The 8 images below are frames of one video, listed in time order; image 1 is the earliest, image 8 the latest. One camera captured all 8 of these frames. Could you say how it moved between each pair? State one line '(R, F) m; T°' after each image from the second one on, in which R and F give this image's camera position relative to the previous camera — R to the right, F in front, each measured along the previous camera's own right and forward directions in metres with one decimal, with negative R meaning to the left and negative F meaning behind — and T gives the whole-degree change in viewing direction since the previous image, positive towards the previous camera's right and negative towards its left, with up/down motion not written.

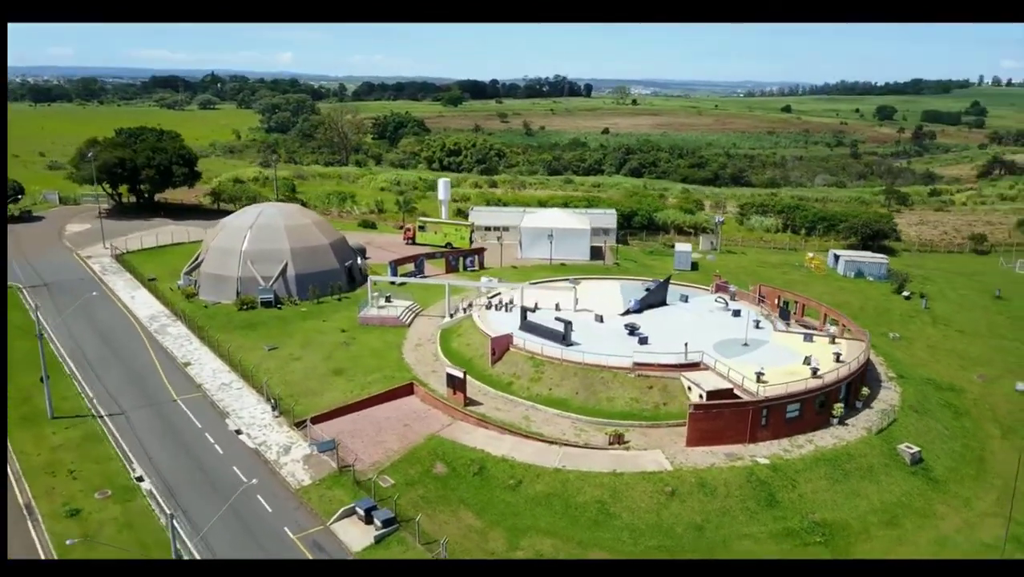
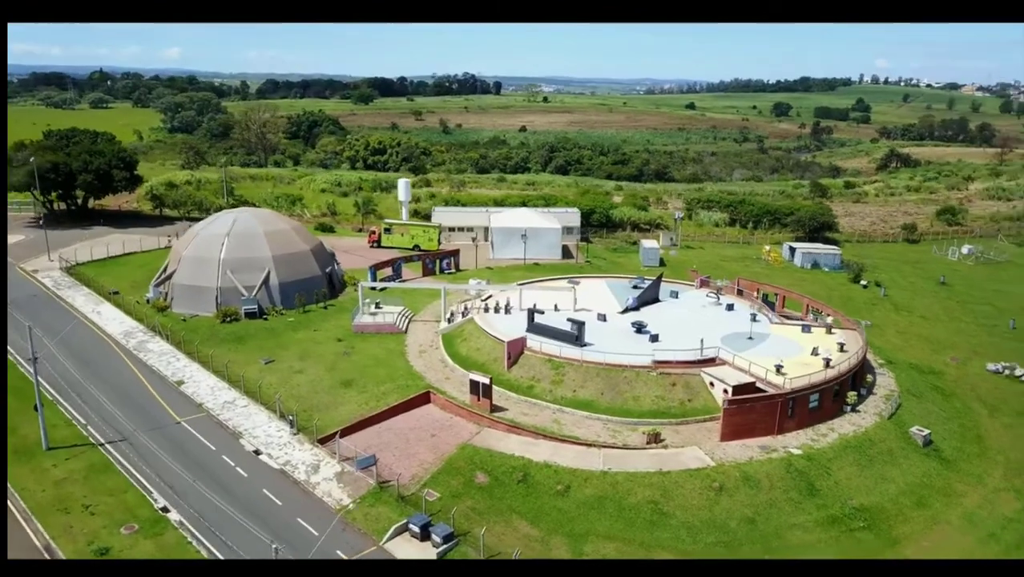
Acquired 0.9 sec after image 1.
(-4.3, +0.7) m; +7°
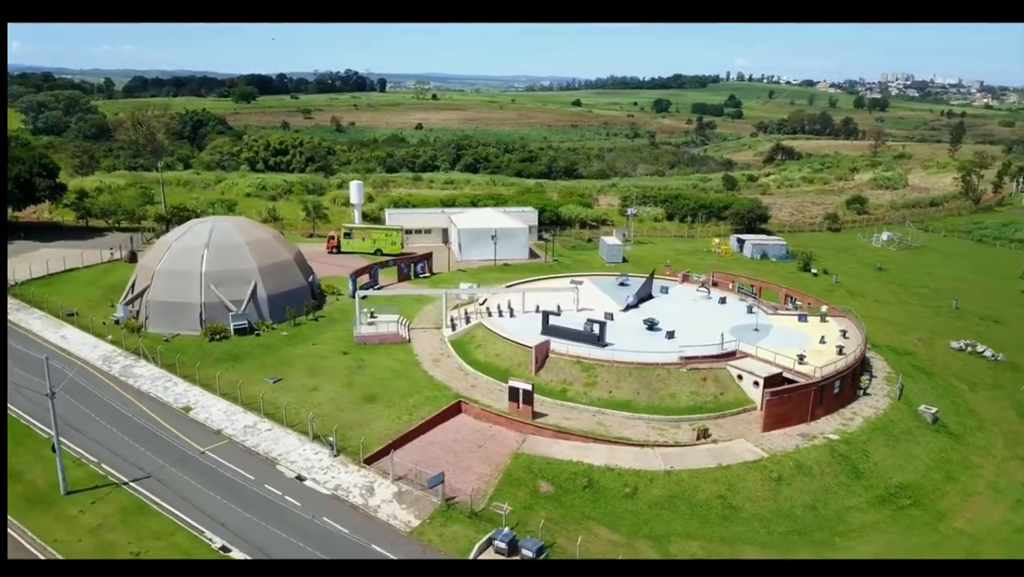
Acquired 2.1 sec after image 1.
(-5.6, +0.9) m; +9°
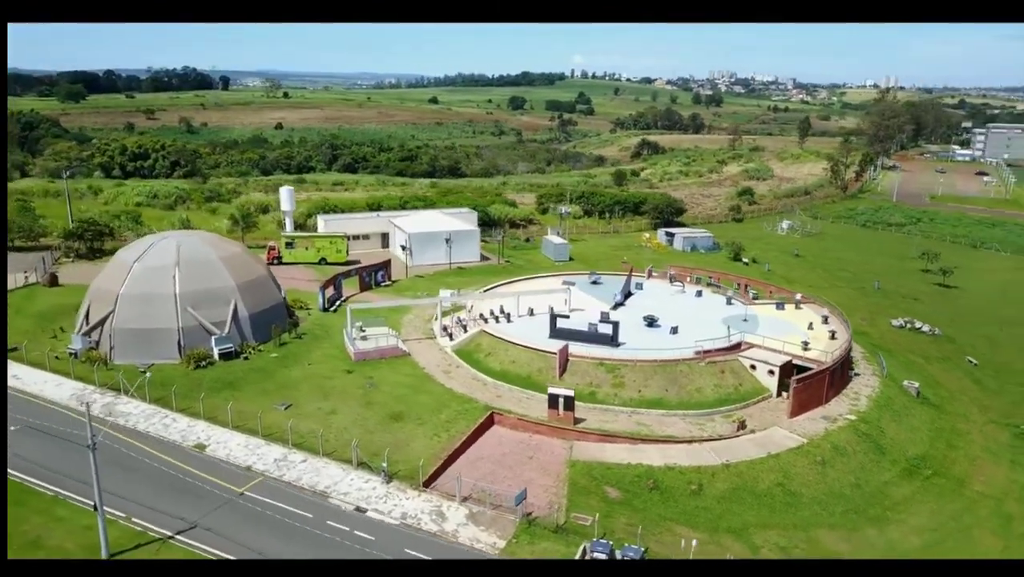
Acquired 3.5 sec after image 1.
(-6.5, +1.2) m; +11°
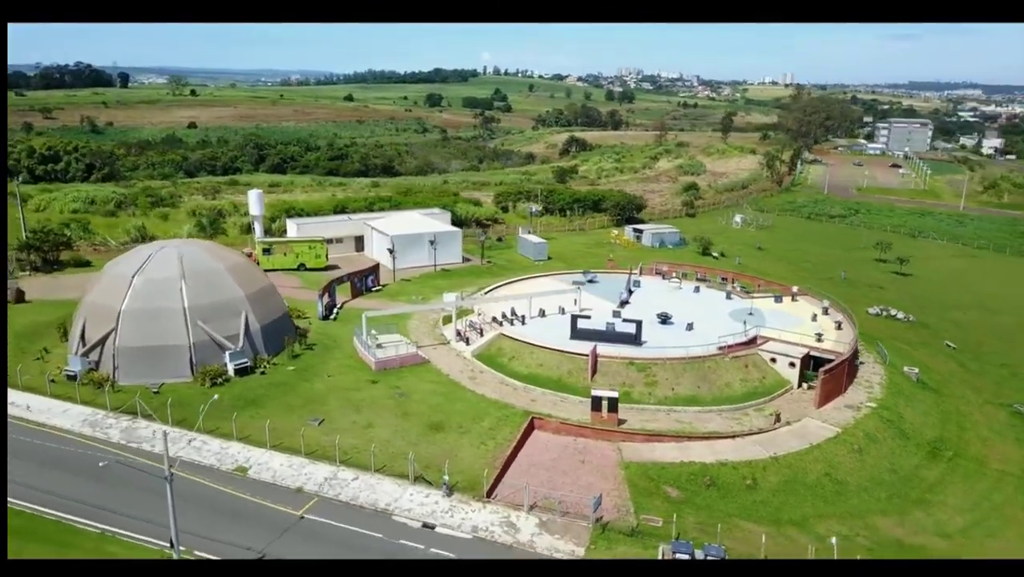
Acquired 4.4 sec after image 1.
(-4.5, +0.6) m; +6°
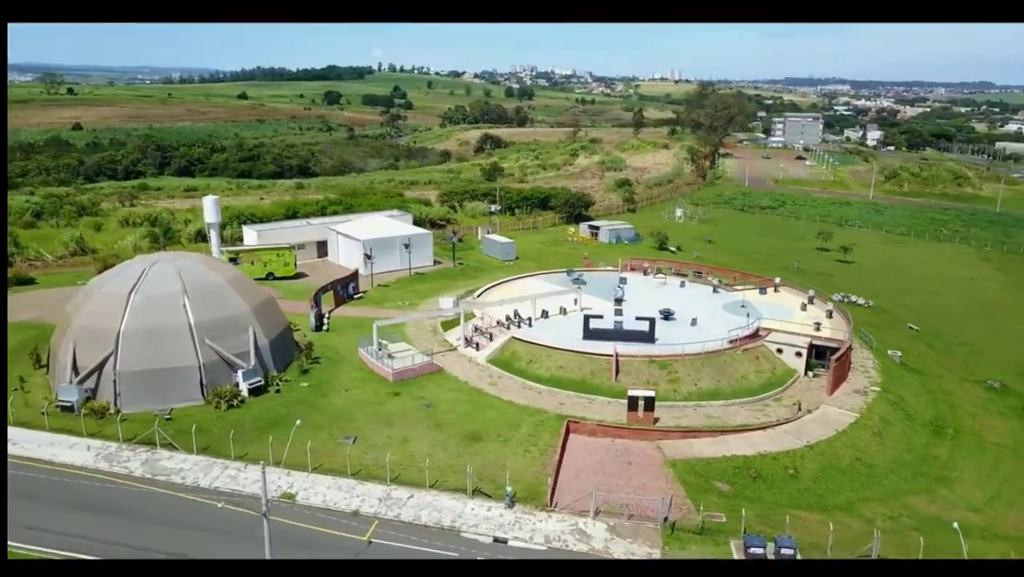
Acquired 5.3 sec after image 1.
(-4.7, +0.8) m; +7°
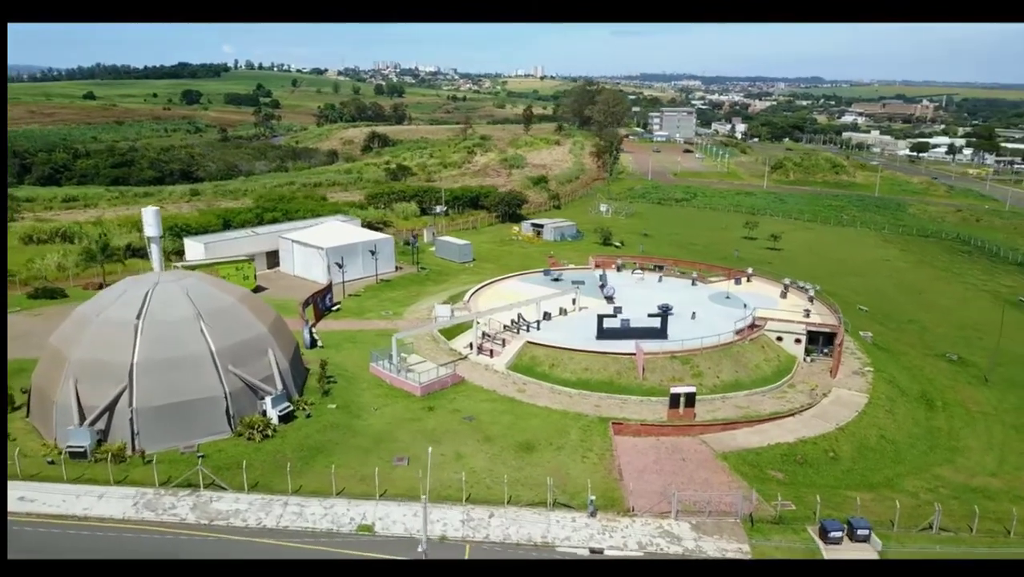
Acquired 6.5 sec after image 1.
(-5.9, +1.1) m; +10°
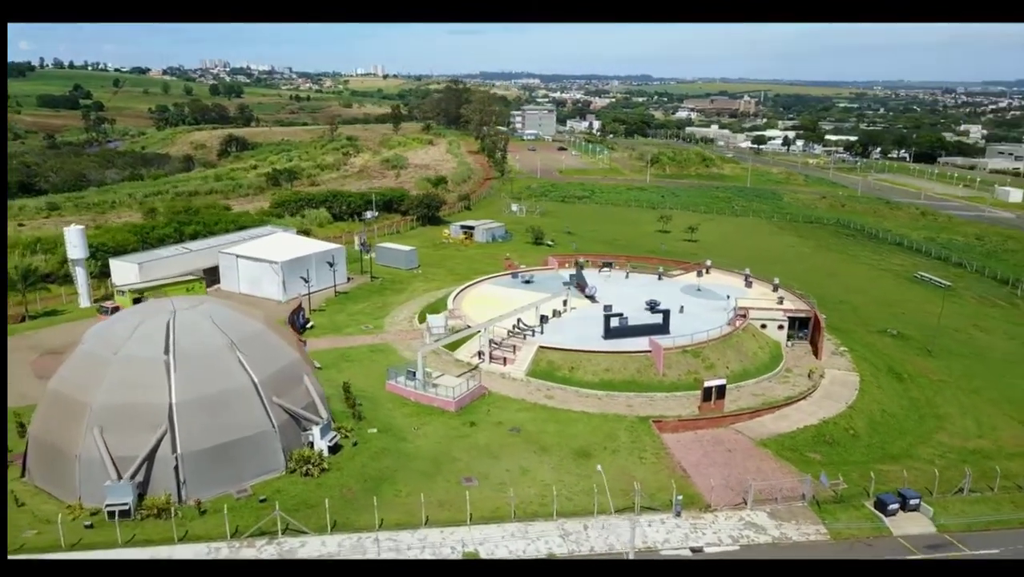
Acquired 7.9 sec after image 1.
(-6.7, +1.2) m; +11°
